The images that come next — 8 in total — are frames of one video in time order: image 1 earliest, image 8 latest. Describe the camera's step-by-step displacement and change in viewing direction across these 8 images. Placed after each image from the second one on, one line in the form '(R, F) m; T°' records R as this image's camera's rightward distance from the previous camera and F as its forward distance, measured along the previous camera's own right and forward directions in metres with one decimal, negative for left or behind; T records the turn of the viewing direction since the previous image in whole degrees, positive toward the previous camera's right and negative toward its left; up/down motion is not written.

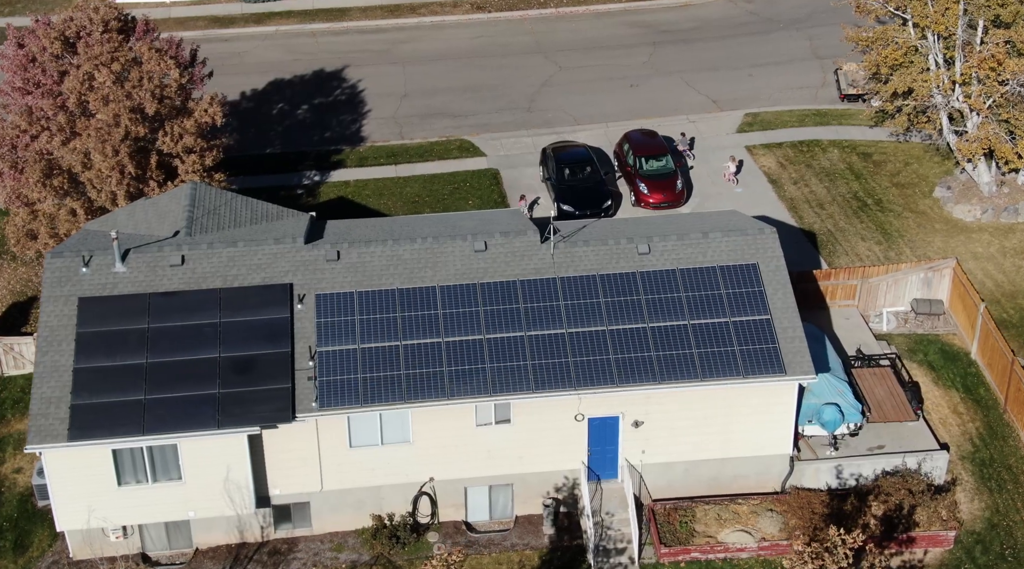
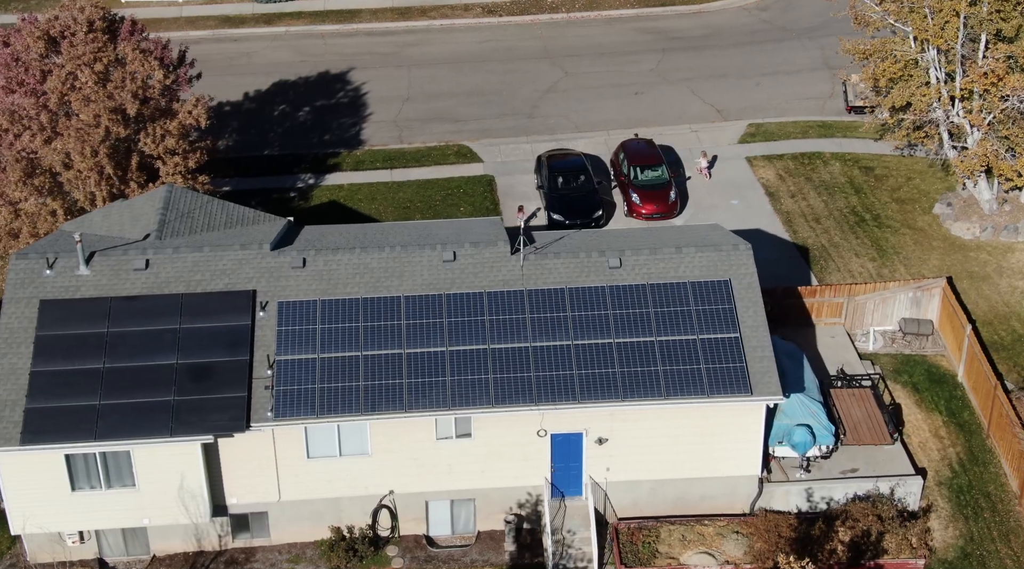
(+1.4, +0.5) m; -2°
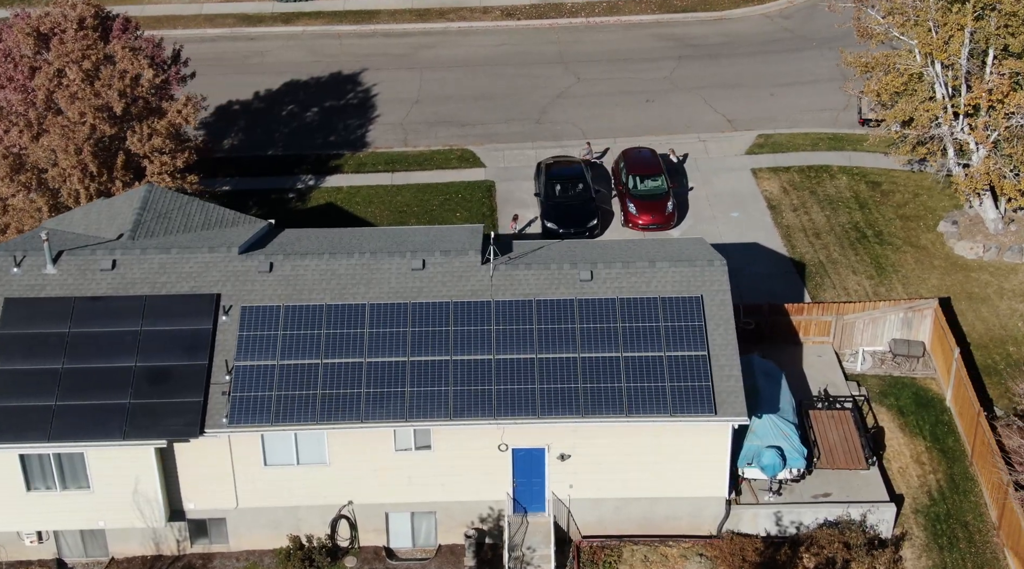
(+1.6, +0.5) m; -2°
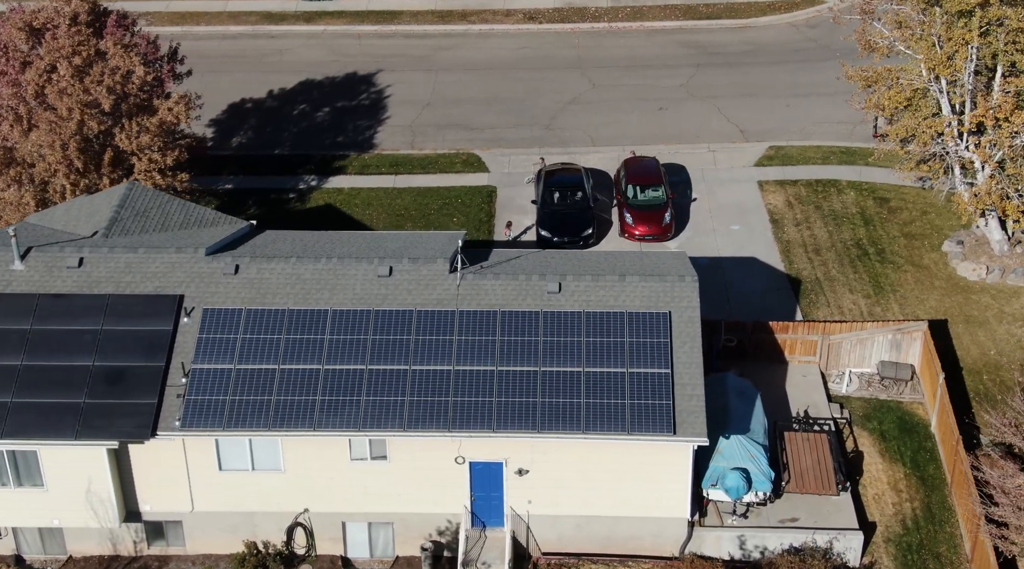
(+1.7, +0.5) m; -2°
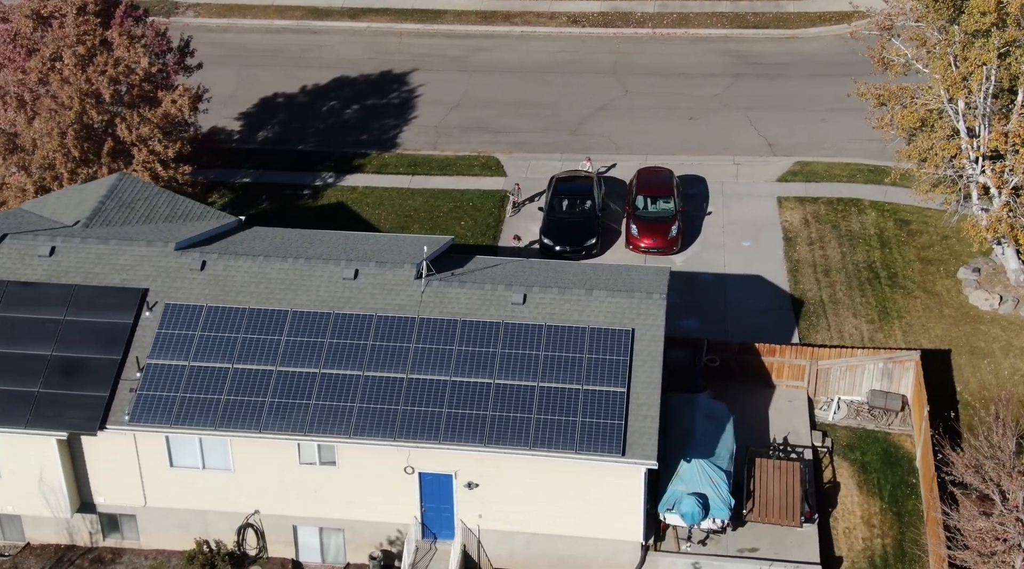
(+2.3, +0.6) m; -4°
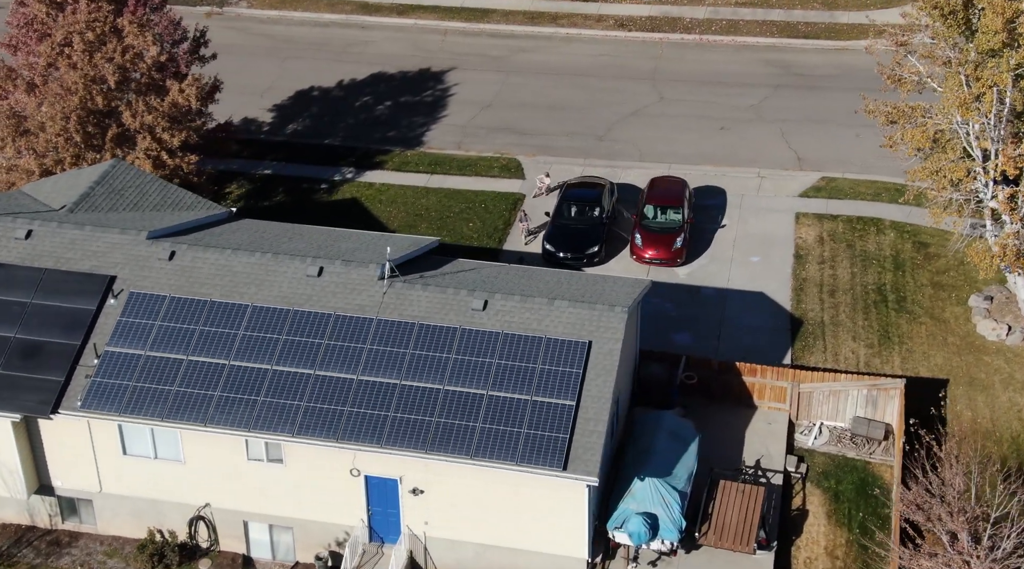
(+2.4, +0.5) m; -4°
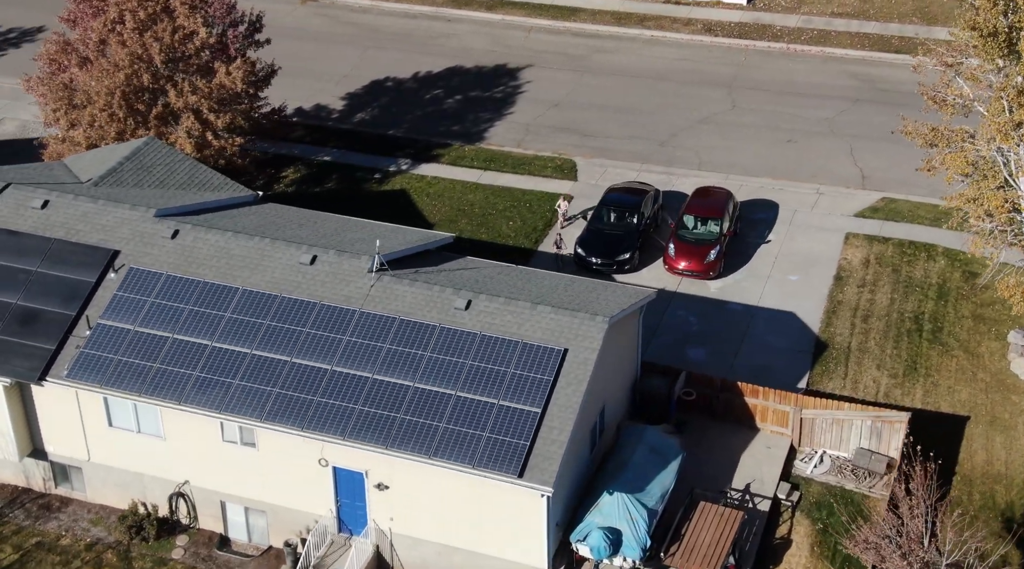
(+2.7, +0.4) m; -6°
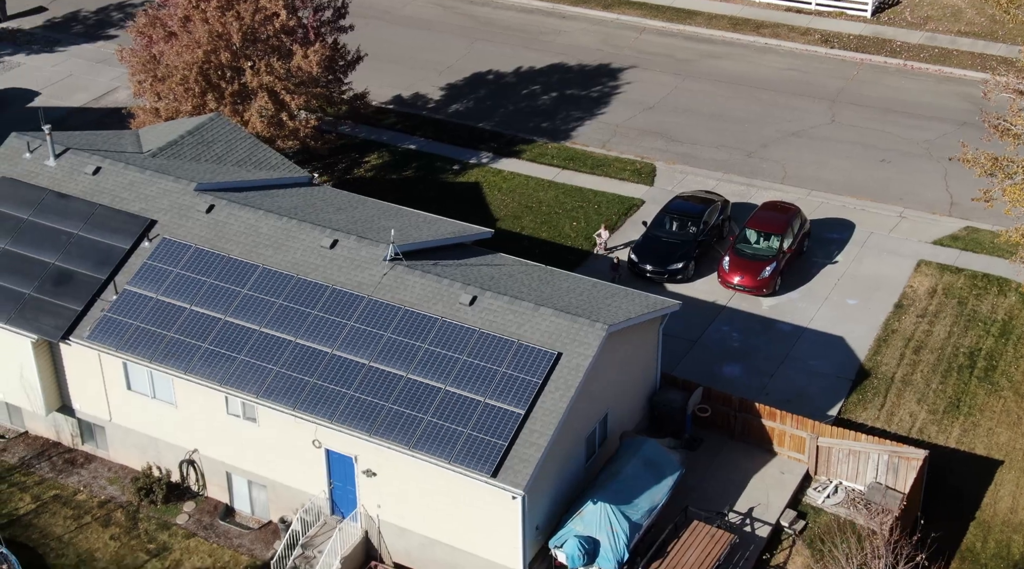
(+2.8, +0.2) m; -7°
